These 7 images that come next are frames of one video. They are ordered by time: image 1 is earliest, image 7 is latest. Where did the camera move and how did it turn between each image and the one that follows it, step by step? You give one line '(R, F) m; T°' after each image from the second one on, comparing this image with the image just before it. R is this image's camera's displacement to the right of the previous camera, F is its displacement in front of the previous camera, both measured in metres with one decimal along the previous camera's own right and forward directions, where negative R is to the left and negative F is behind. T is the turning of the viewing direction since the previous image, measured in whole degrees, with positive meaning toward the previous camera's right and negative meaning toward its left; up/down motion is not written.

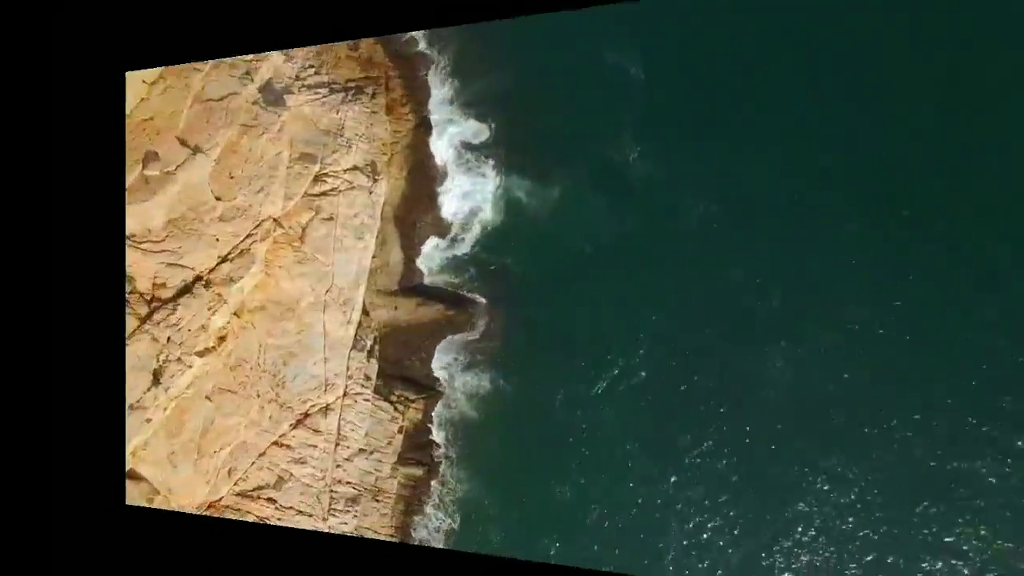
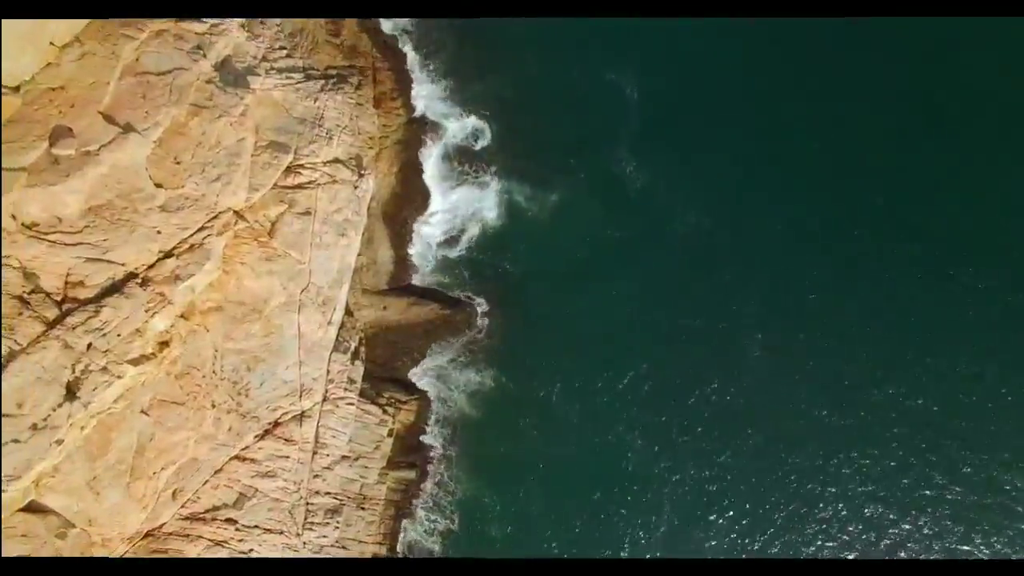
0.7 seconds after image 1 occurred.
(-1.2, +0.2) m; +17°
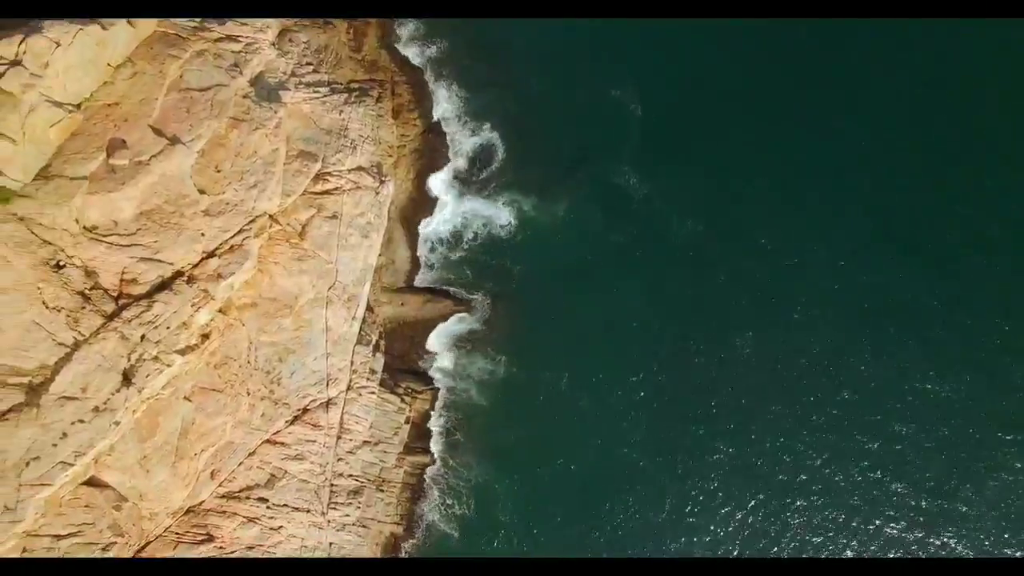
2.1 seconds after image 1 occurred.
(-0.1, -0.5) m; 0°
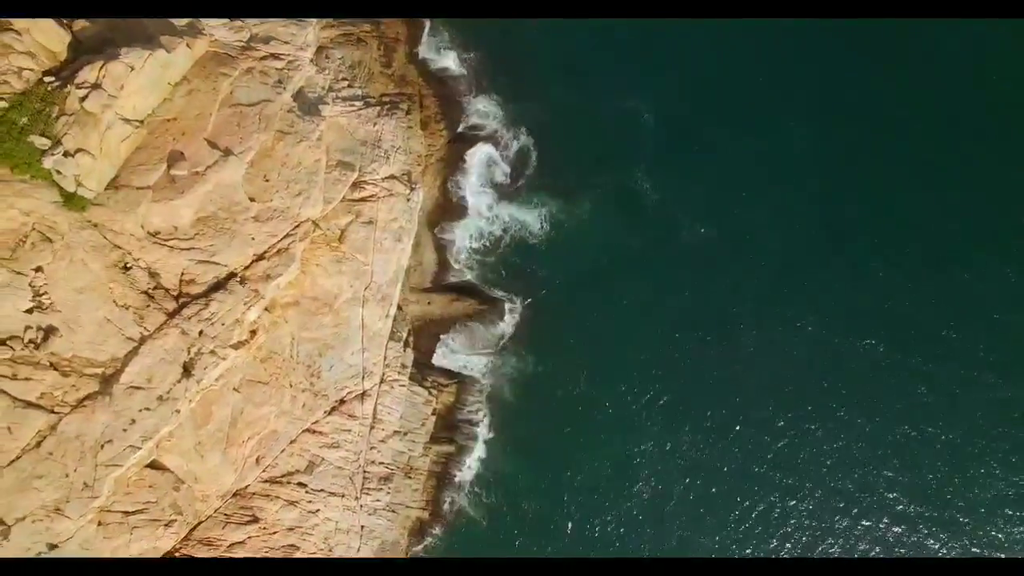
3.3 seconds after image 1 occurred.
(-0.2, -0.4) m; 0°
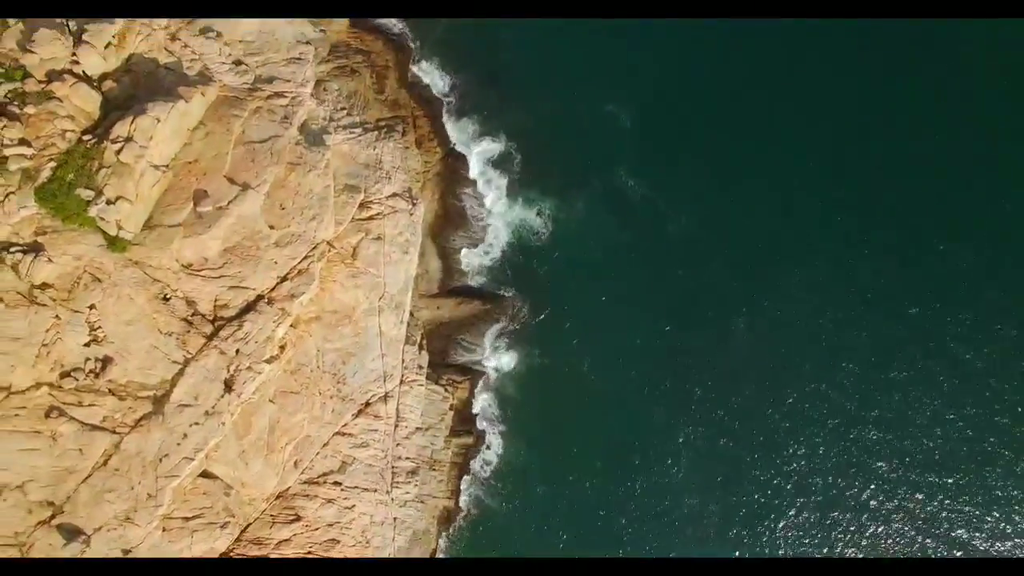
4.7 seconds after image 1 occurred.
(0.0, -0.5) m; 0°
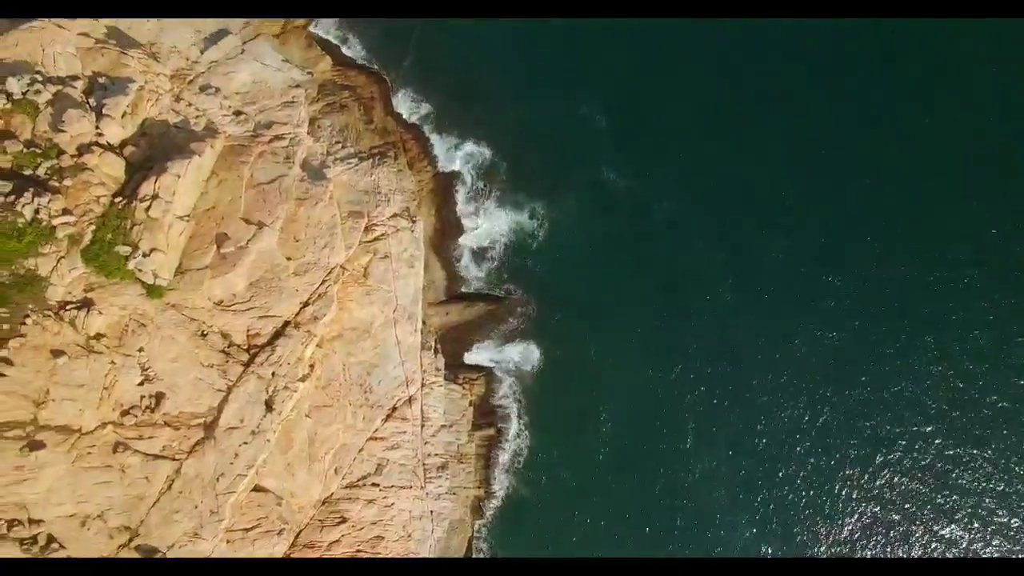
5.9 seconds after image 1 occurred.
(0.0, -0.6) m; 0°
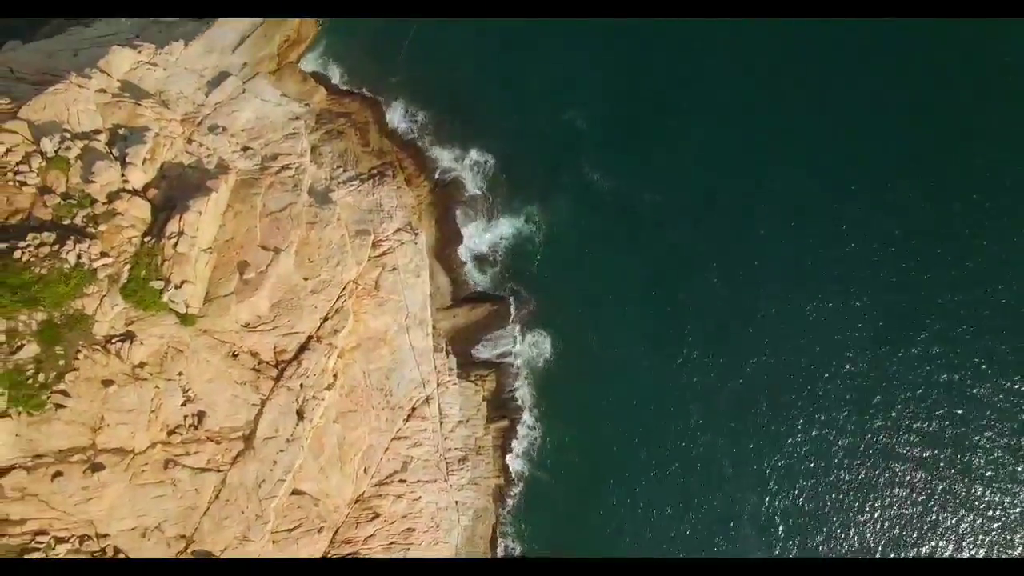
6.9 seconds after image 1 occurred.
(0.0, -0.5) m; 0°
